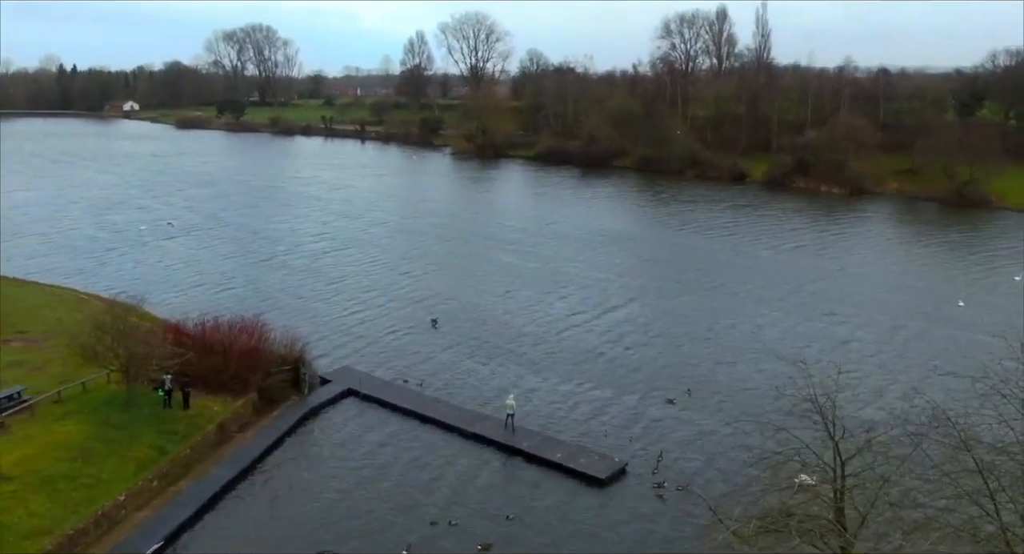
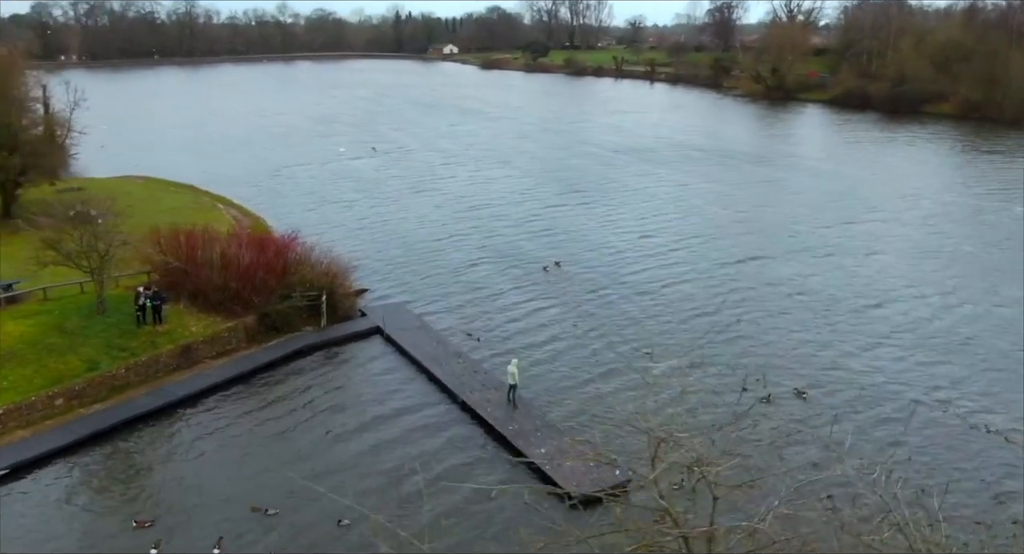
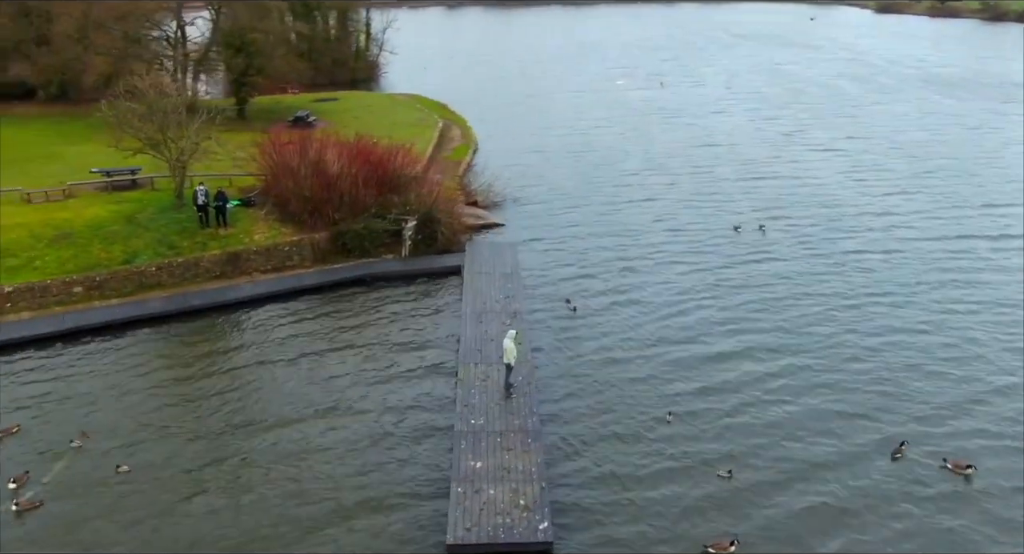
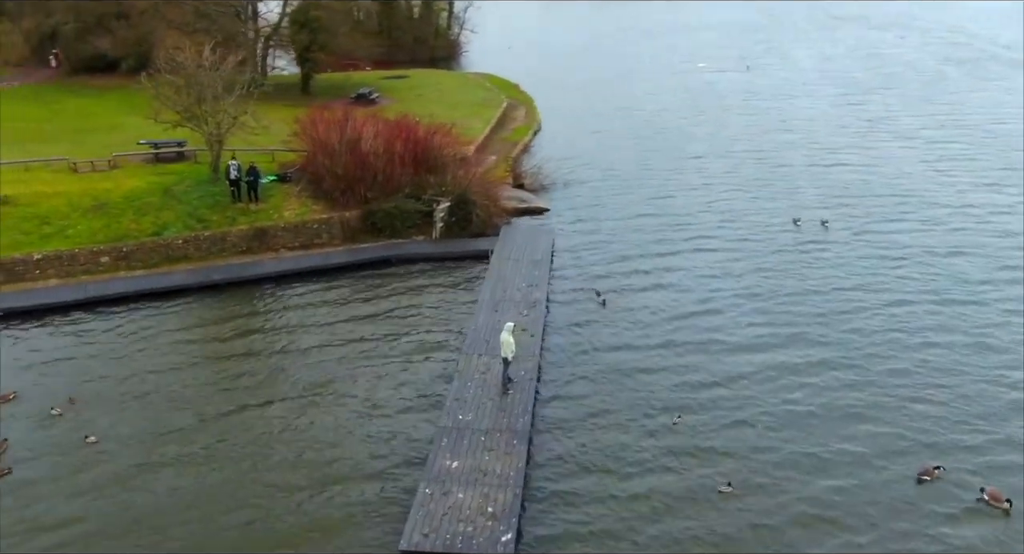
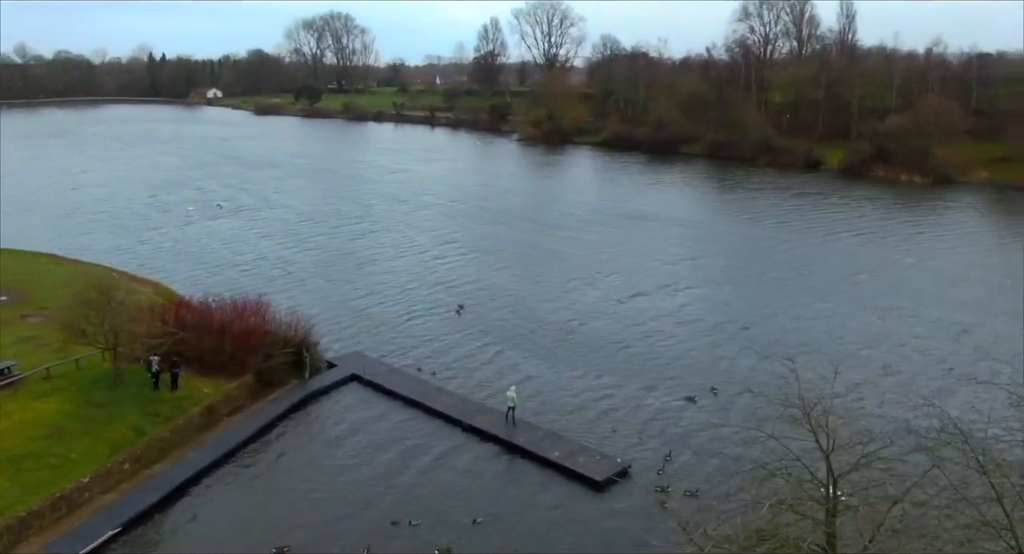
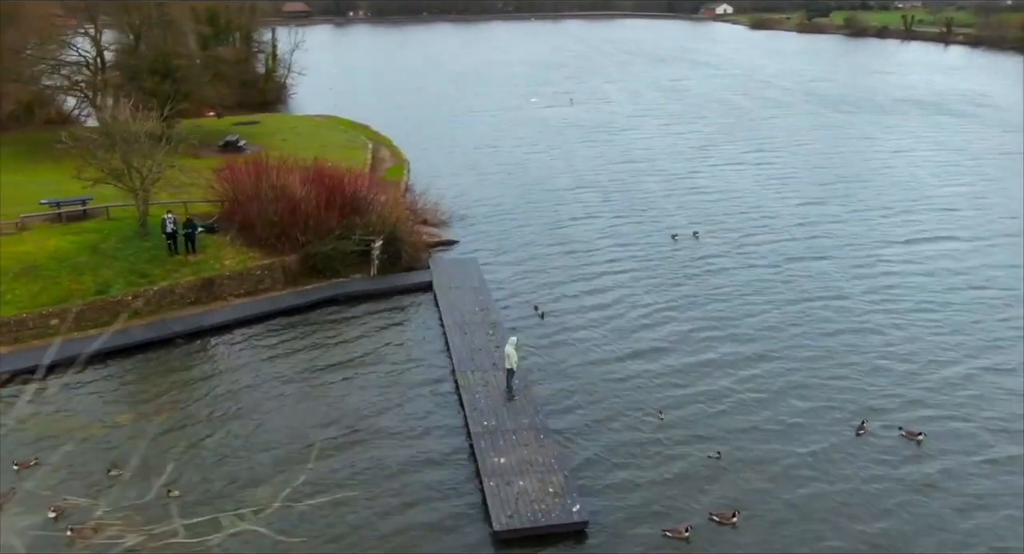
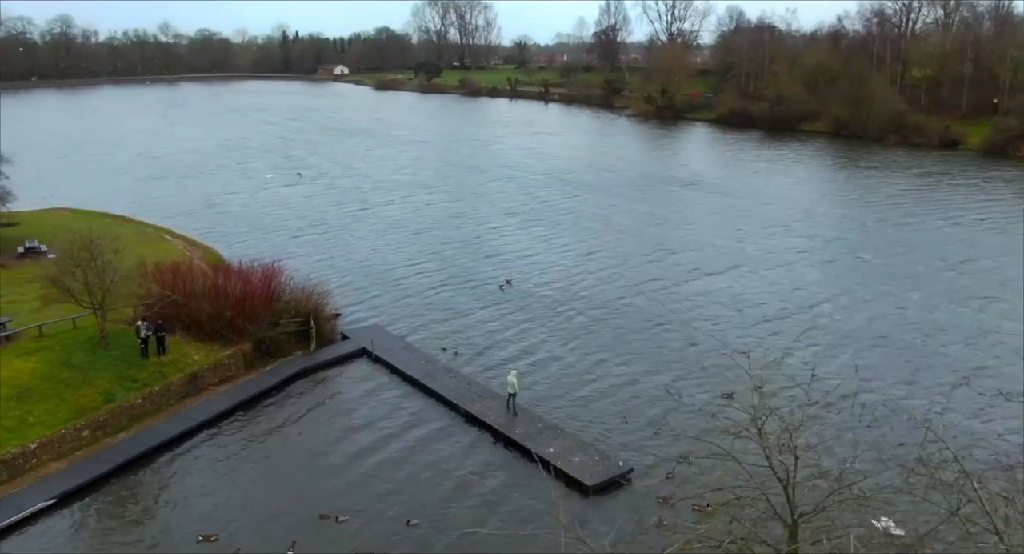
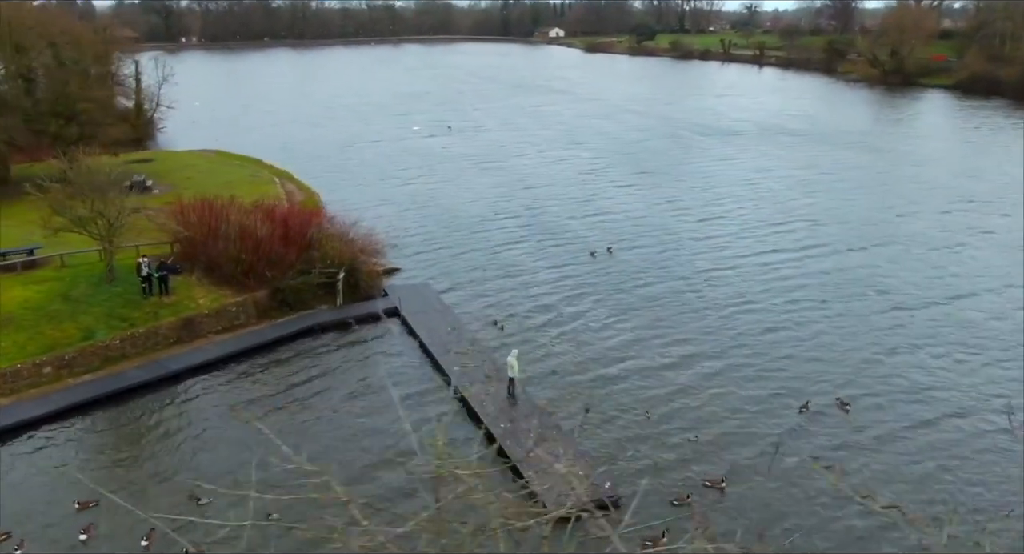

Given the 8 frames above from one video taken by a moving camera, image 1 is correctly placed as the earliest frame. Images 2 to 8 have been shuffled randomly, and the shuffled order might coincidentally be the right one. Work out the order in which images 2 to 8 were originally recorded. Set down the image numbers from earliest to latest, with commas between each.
5, 7, 2, 8, 6, 3, 4
